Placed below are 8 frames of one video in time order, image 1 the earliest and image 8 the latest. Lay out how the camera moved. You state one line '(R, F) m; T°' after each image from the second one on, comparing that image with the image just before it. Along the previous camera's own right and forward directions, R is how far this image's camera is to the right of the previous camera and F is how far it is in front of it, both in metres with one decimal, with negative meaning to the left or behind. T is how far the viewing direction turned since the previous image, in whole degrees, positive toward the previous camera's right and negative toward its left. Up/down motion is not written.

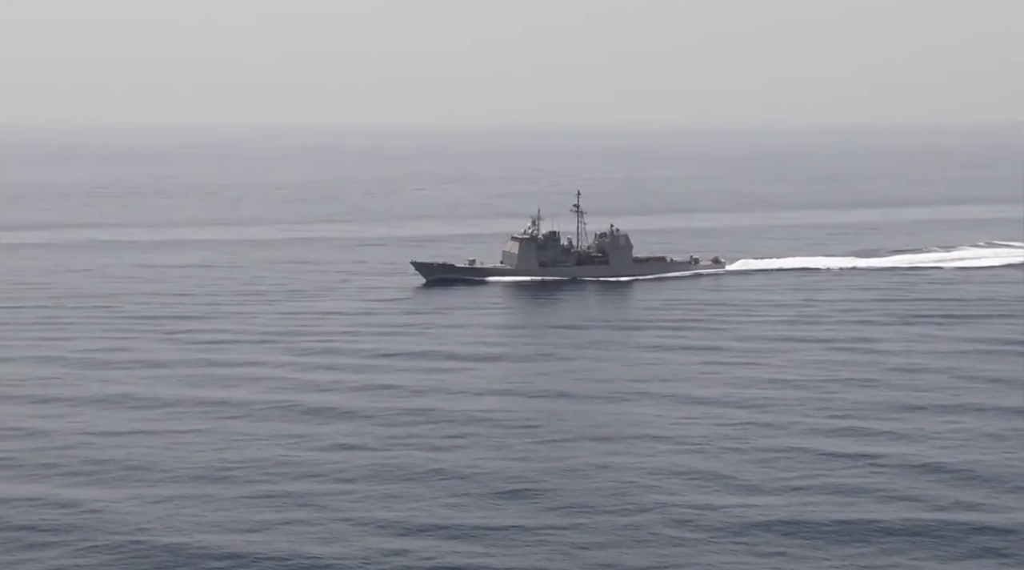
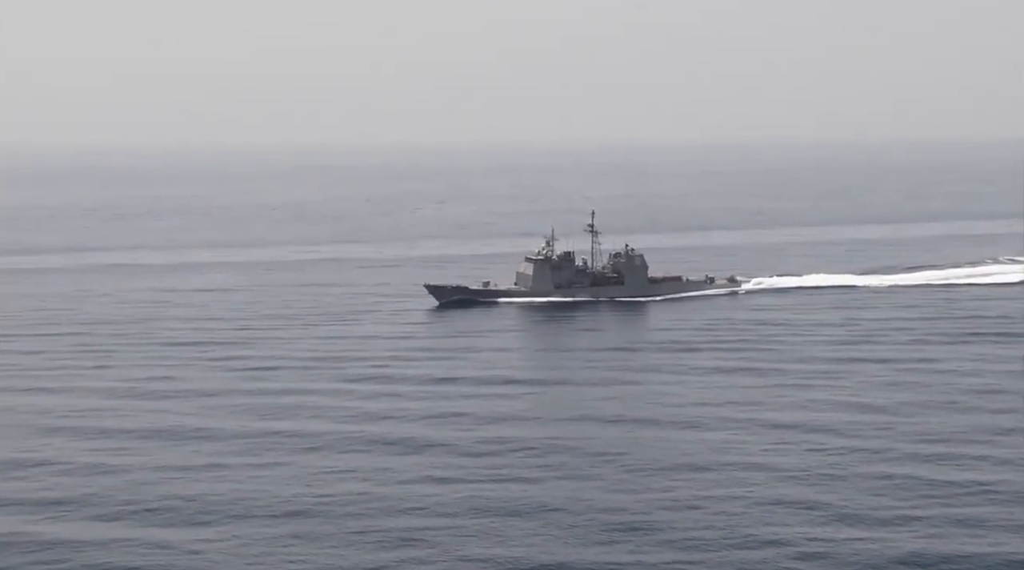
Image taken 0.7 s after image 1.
(-2.4, +1.5) m; 0°
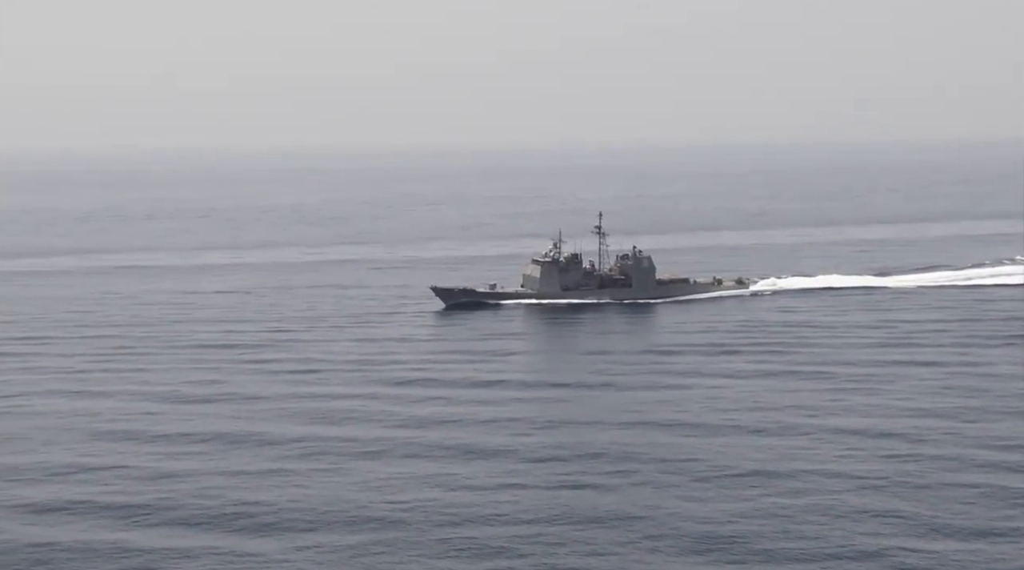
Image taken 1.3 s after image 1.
(-2.1, +0.8) m; 0°
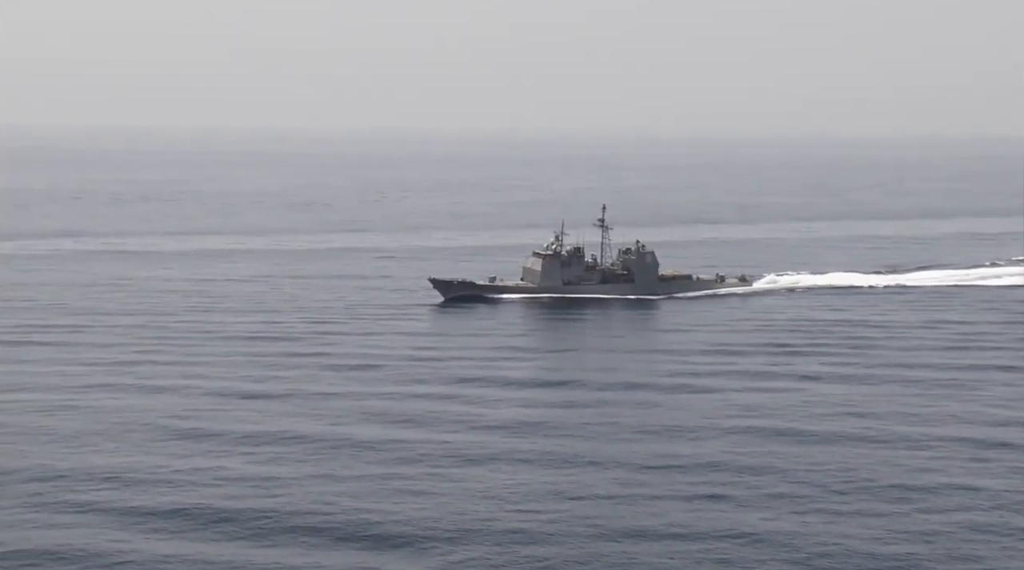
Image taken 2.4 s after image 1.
(-3.9, +2.5) m; +1°
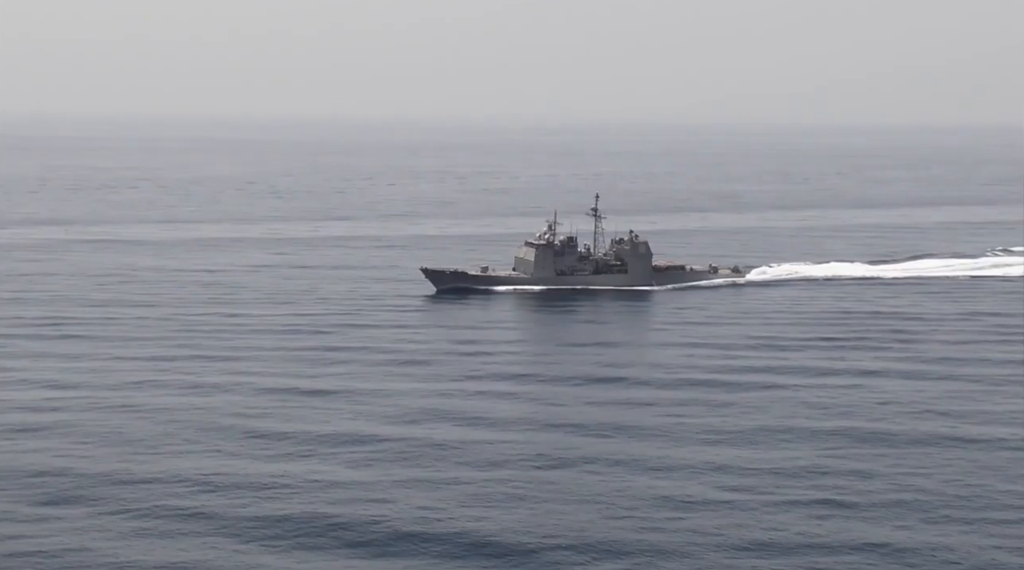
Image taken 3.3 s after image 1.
(-3.4, +1.5) m; +1°
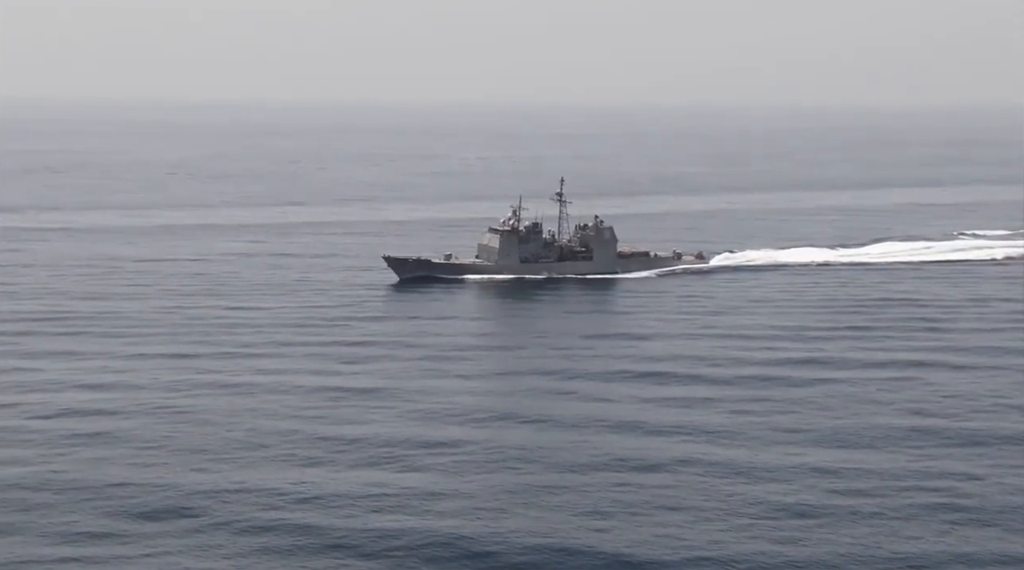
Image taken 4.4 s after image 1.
(-4.0, +1.9) m; +2°
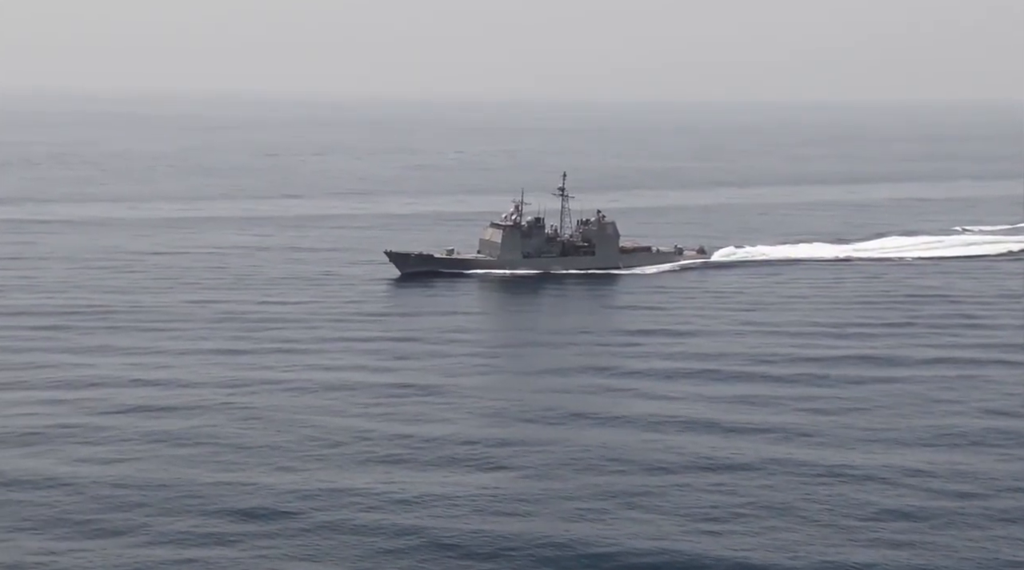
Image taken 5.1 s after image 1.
(-2.8, +0.6) m; +1°
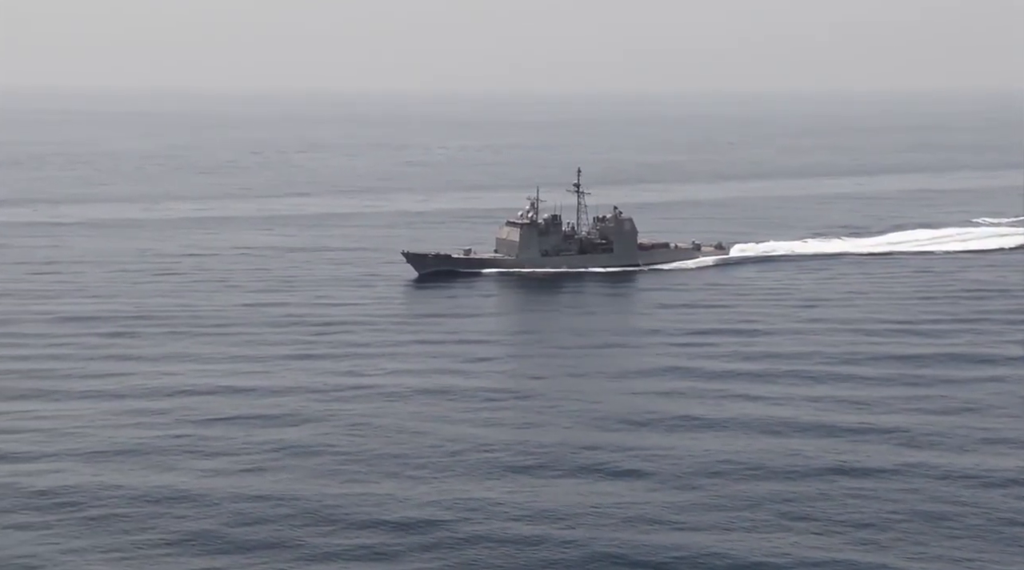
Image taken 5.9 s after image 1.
(-3.4, +0.8) m; 0°
